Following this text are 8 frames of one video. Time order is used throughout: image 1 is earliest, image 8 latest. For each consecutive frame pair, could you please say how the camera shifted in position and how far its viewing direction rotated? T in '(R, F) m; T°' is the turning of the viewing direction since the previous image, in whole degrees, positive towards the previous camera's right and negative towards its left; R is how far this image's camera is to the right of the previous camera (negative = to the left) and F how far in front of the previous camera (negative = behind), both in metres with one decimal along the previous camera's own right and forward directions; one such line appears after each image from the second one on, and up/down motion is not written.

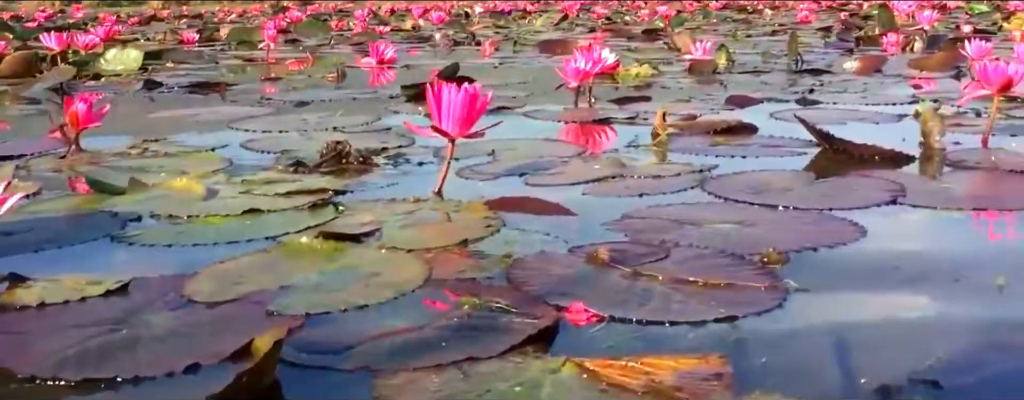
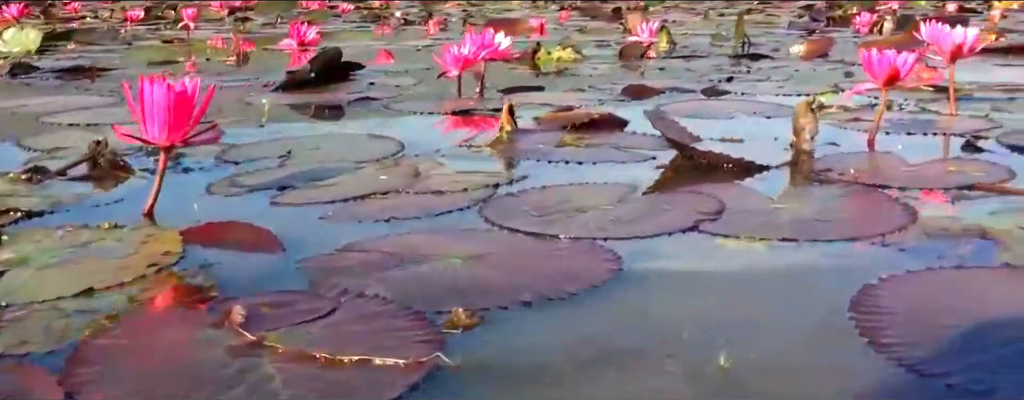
(+0.3, +0.3) m; -1°
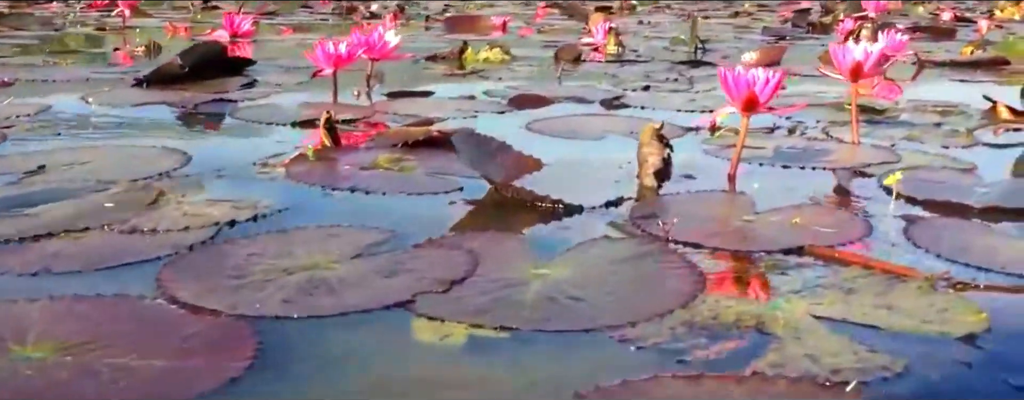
(+0.3, +0.3) m; -1°
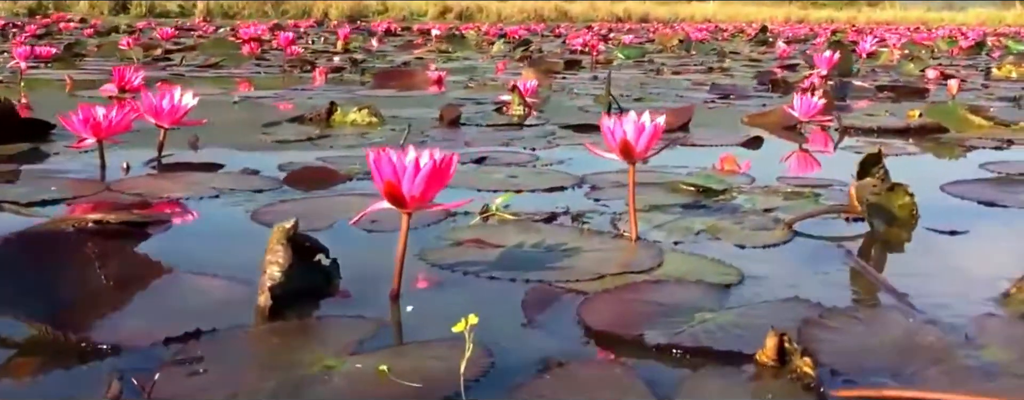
(+0.5, +0.3) m; -2°
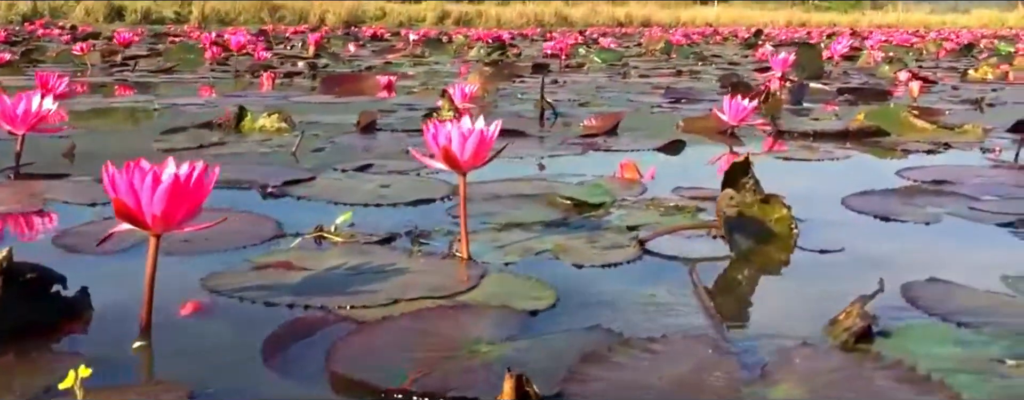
(+0.2, +0.1) m; 0°
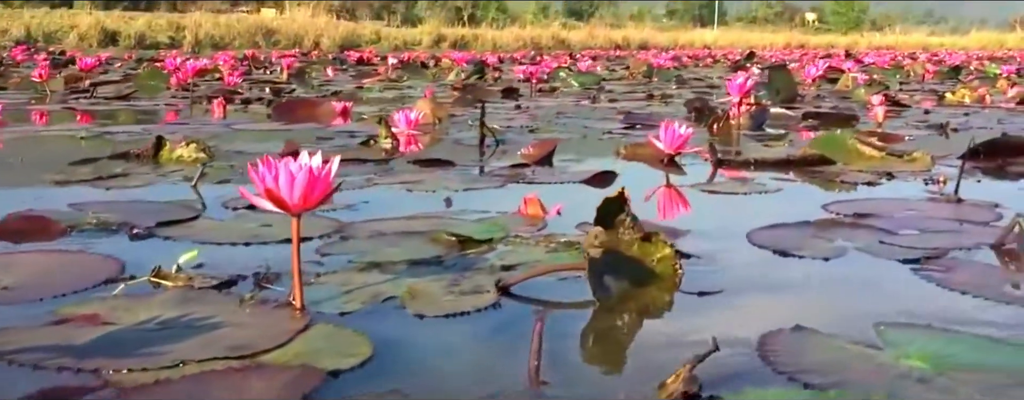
(+0.2, +0.1) m; 0°
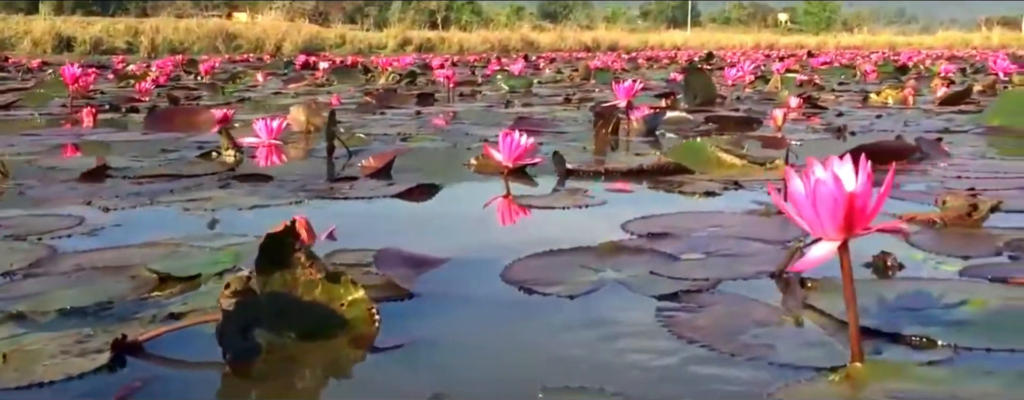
(+0.4, +0.2) m; +2°
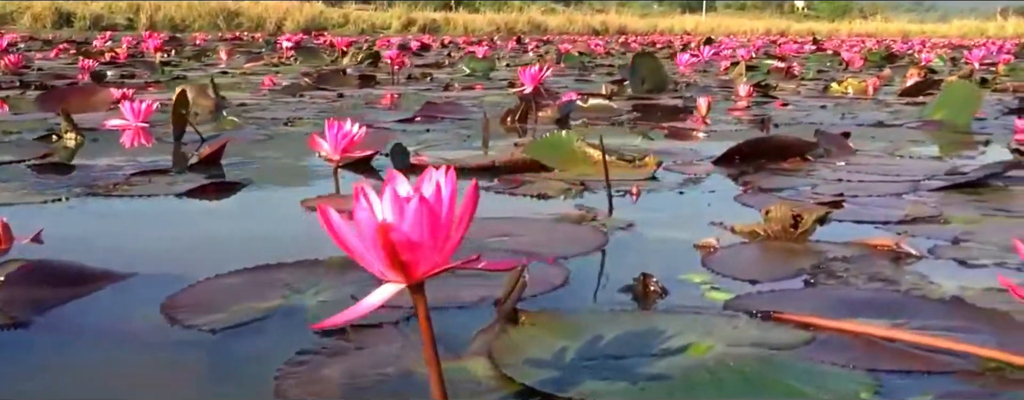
(+0.4, +0.3) m; 0°
